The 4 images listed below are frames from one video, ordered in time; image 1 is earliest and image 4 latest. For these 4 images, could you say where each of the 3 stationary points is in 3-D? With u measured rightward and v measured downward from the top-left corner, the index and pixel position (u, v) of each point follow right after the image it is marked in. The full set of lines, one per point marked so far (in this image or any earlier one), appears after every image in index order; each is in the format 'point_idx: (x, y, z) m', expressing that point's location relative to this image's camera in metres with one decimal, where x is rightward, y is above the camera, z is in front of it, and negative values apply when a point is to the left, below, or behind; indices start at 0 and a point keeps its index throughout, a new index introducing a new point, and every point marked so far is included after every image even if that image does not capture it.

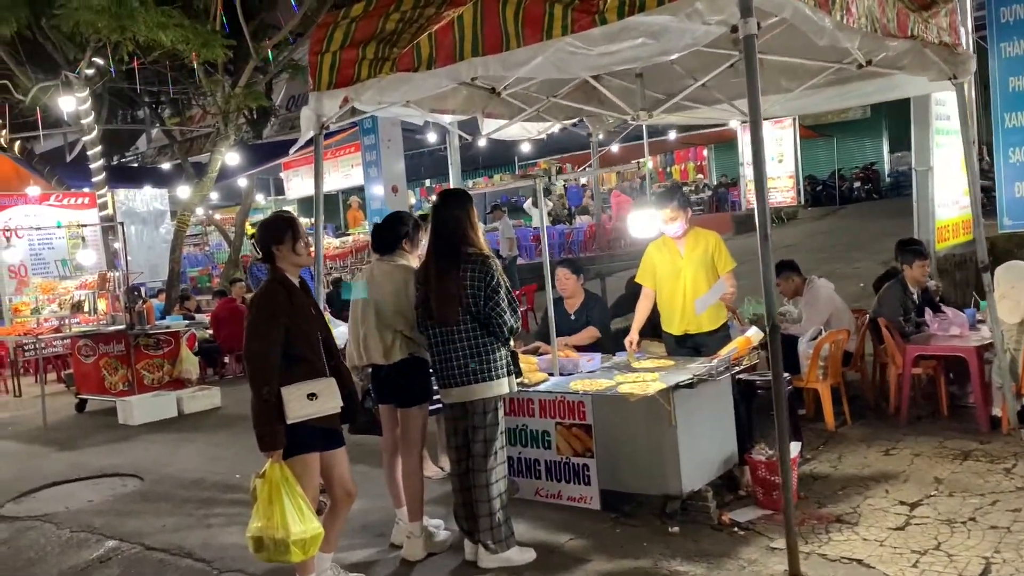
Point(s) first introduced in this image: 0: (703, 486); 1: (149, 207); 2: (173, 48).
0: (+0.9, -1.0, +4.4) m
1: (-5.5, +1.2, +13.5) m
2: (-4.6, +3.3, +12.2) m
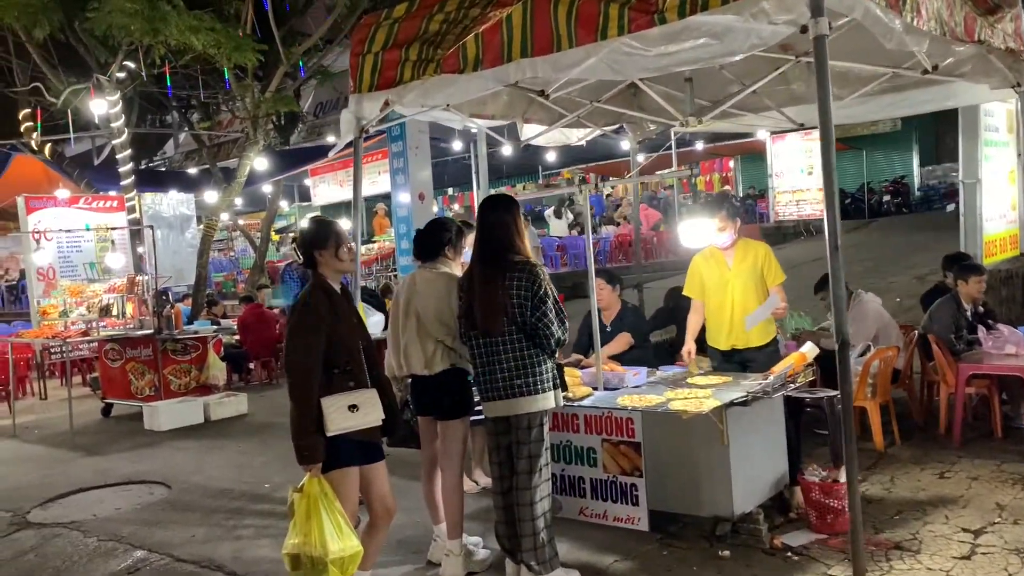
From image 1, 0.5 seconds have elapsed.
0: (+1.1, -1.0, +4.2) m
1: (-5.1, +1.2, +13.4) m
2: (-4.2, +3.2, +12.1) m
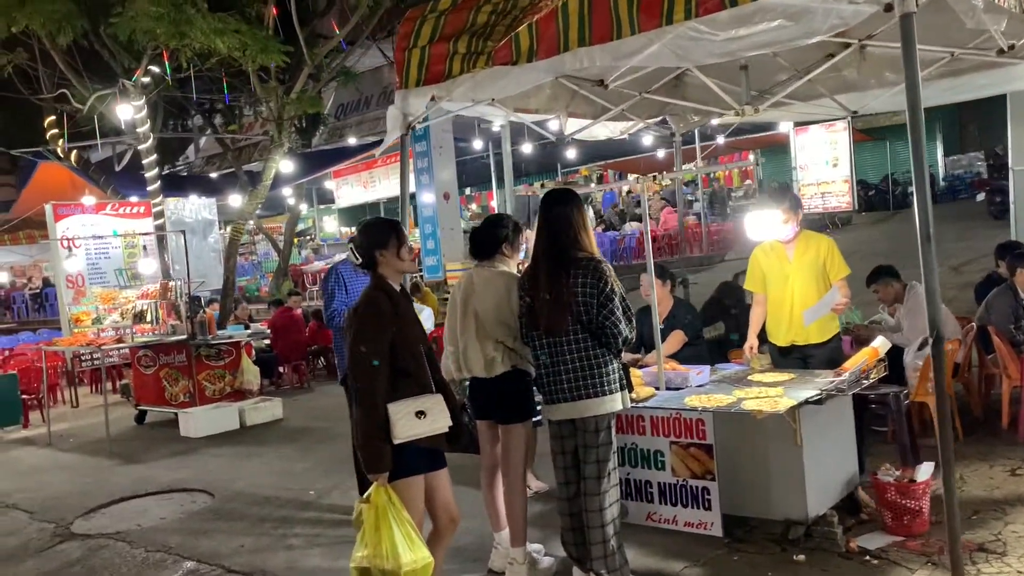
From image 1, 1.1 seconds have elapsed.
0: (+1.4, -1.0, +4.1) m
1: (-4.7, +1.1, +13.4) m
2: (-3.8, +3.2, +12.1) m
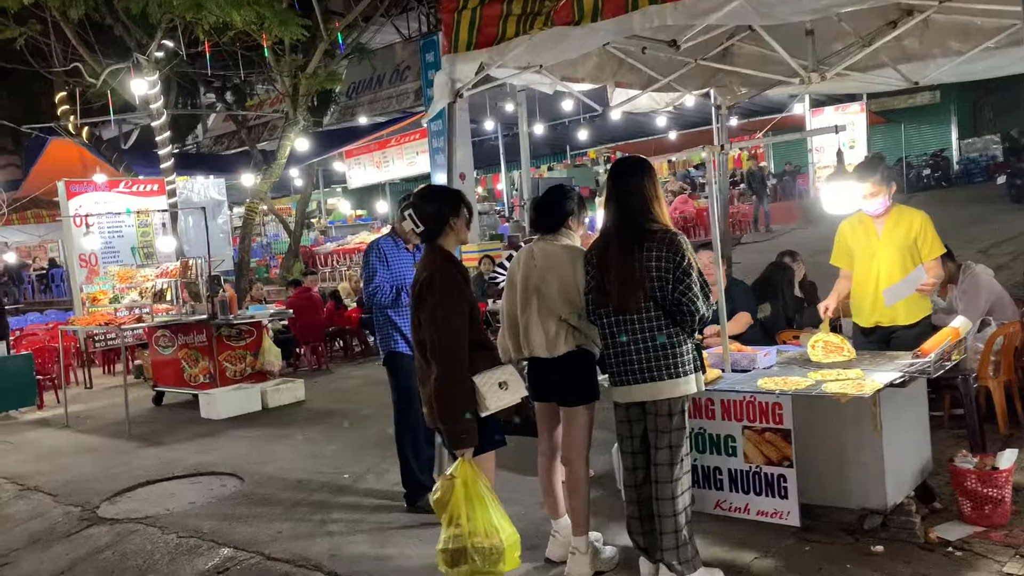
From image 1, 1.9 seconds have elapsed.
0: (+1.7, -0.9, +3.9) m
1: (-4.4, +1.4, +13.1) m
2: (-3.5, +3.4, +11.8) m
